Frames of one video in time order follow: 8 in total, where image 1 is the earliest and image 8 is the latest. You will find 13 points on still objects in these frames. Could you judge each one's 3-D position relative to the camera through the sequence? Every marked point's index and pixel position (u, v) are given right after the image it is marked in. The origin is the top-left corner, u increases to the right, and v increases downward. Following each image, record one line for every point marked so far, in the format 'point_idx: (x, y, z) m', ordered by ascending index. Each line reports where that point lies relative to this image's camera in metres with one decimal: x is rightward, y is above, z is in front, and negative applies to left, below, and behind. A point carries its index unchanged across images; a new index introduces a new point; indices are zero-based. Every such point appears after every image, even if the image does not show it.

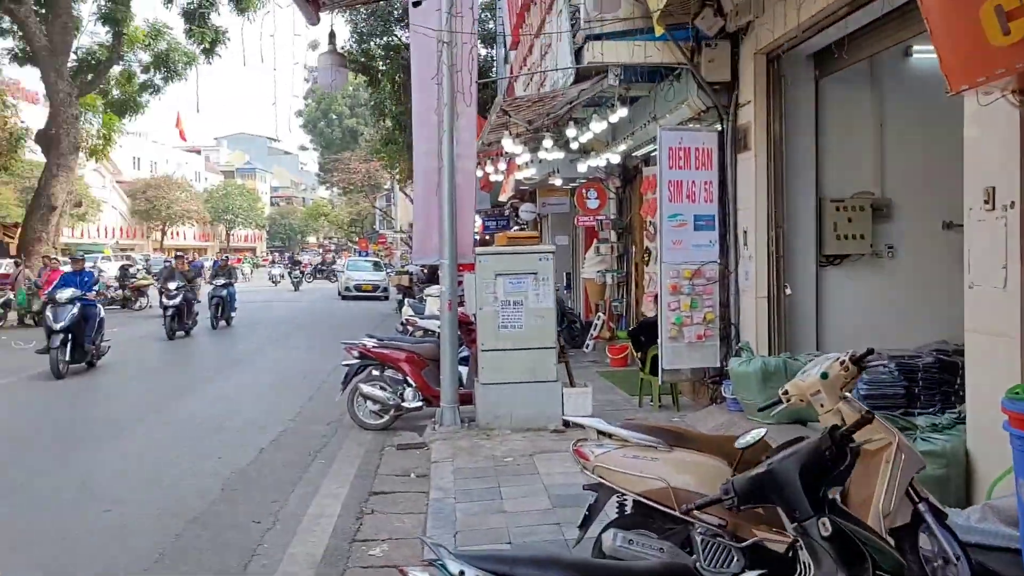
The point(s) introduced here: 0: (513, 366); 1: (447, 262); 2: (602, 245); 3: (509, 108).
0: (0.0, -0.6, +7.2) m
1: (-0.5, +0.2, +7.2) m
2: (+1.3, +0.6, +12.5) m
3: (0.0, +1.8, +8.6) m
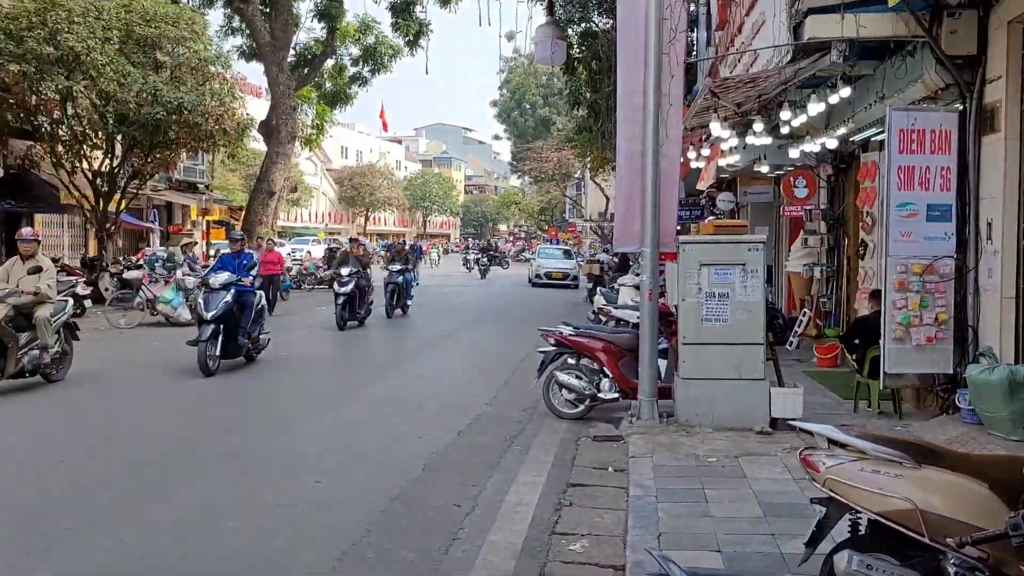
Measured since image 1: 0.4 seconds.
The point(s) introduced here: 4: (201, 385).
0: (+1.6, -0.6, +6.9) m
1: (+1.1, +0.3, +7.0) m
2: (+4.0, +0.7, +11.7) m
3: (+2.0, +1.9, +8.2) m
4: (-3.1, -1.1, +8.8) m
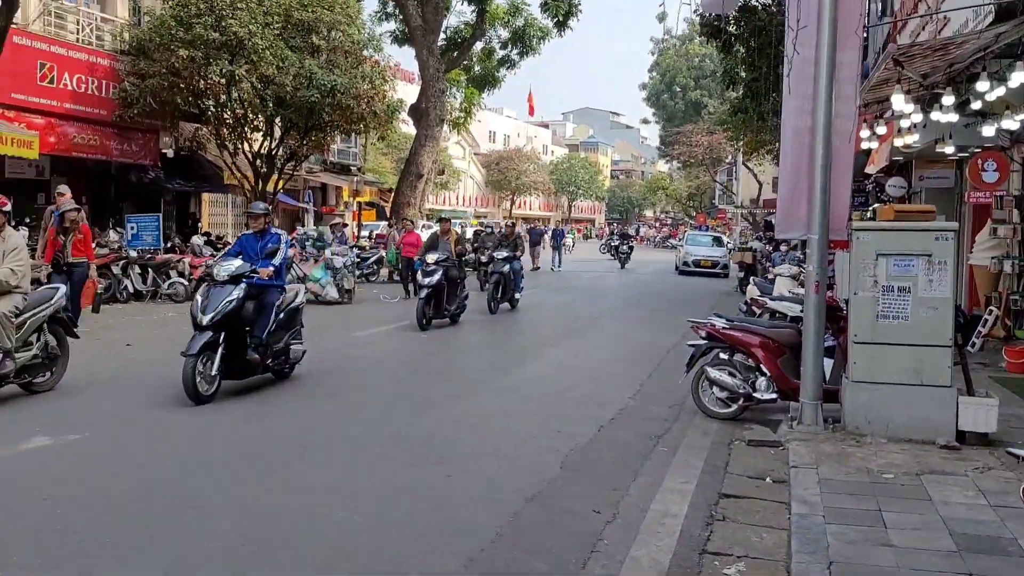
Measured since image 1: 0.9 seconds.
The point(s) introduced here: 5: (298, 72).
0: (+2.7, -0.5, +6.1) m
1: (+2.2, +0.4, +6.3) m
2: (+5.9, +0.7, +10.5) m
3: (+3.3, +1.9, +7.3) m
4: (-1.7, -0.8, +8.8) m
5: (-4.4, +4.5, +18.0) m
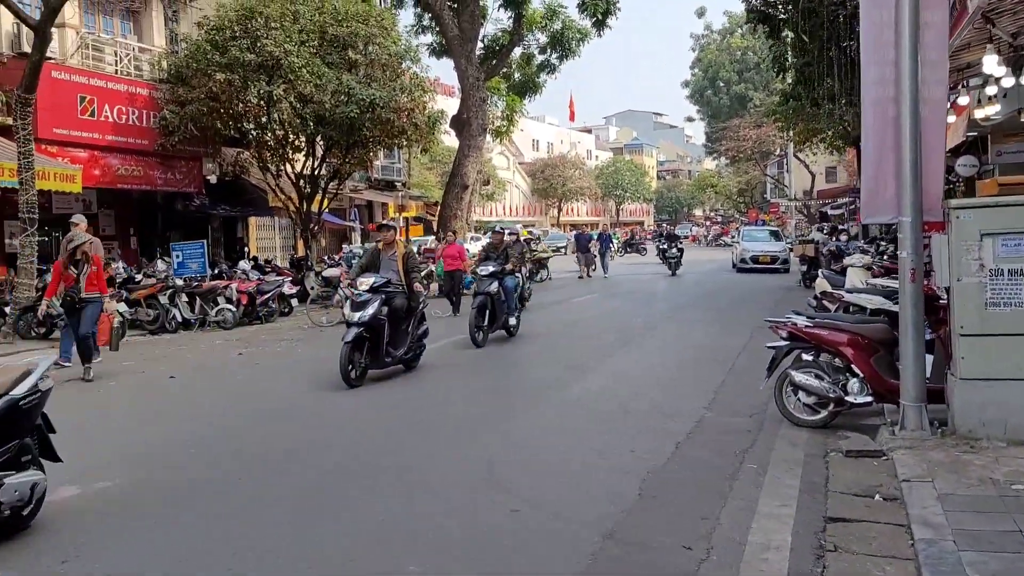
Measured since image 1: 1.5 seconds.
0: (+3.1, -0.4, +5.4) m
1: (+2.6, +0.4, +5.6) m
2: (+6.4, +1.0, +9.6) m
3: (+3.6, +2.0, +6.6) m
4: (-1.1, -1.0, +8.3) m
5: (-3.6, +4.1, +17.8) m
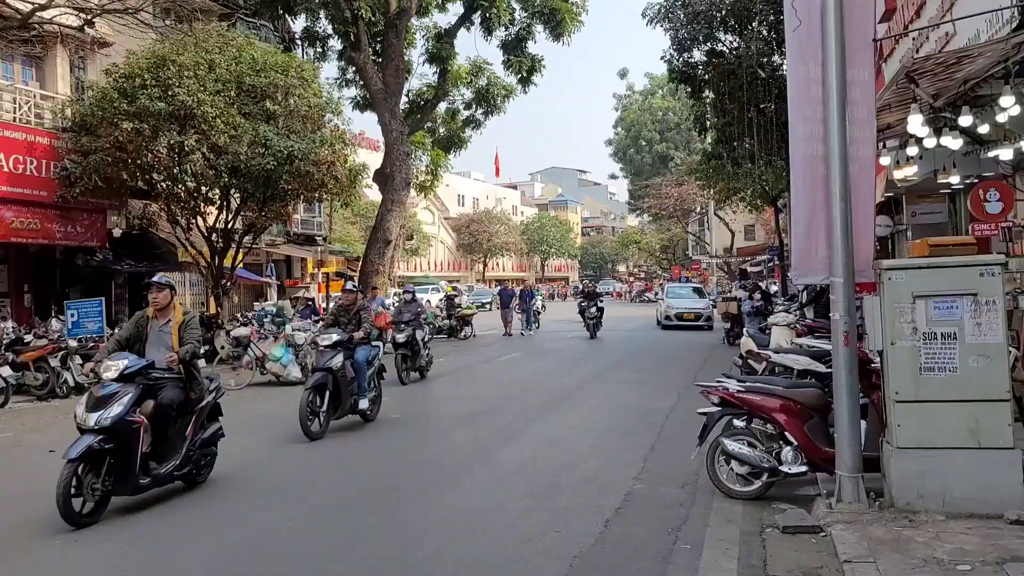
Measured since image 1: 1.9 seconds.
0: (+2.6, -0.8, +5.2) m
1: (+2.0, 0.0, +5.4) m
2: (+5.6, +0.3, +9.7) m
3: (+3.0, +1.6, +6.6) m
4: (-1.9, -1.6, +7.7) m
5: (-5.1, +2.9, +17.2) m
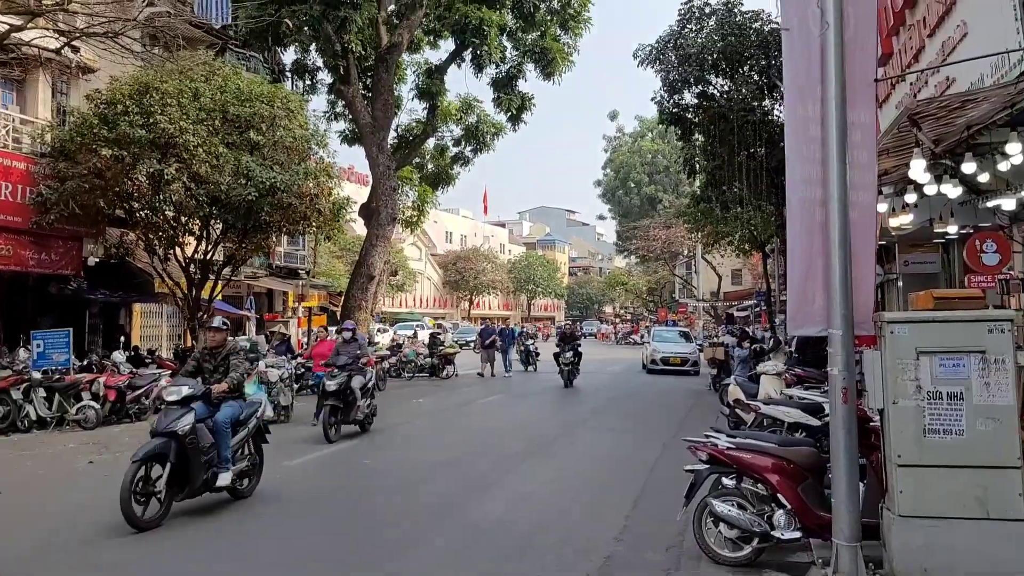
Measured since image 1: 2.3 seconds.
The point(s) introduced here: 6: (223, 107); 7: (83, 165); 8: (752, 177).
0: (+2.4, -1.1, +4.8) m
1: (+1.9, -0.3, +5.0) m
2: (+5.4, -0.3, +9.4) m
3: (+2.9, +1.2, +6.3) m
4: (-2.1, -1.9, +7.2) m
5: (-5.4, +2.3, +16.8) m
6: (-5.7, +3.5, +17.1) m
7: (-7.9, +2.3, +16.1) m
8: (+5.5, +2.5, +19.9) m
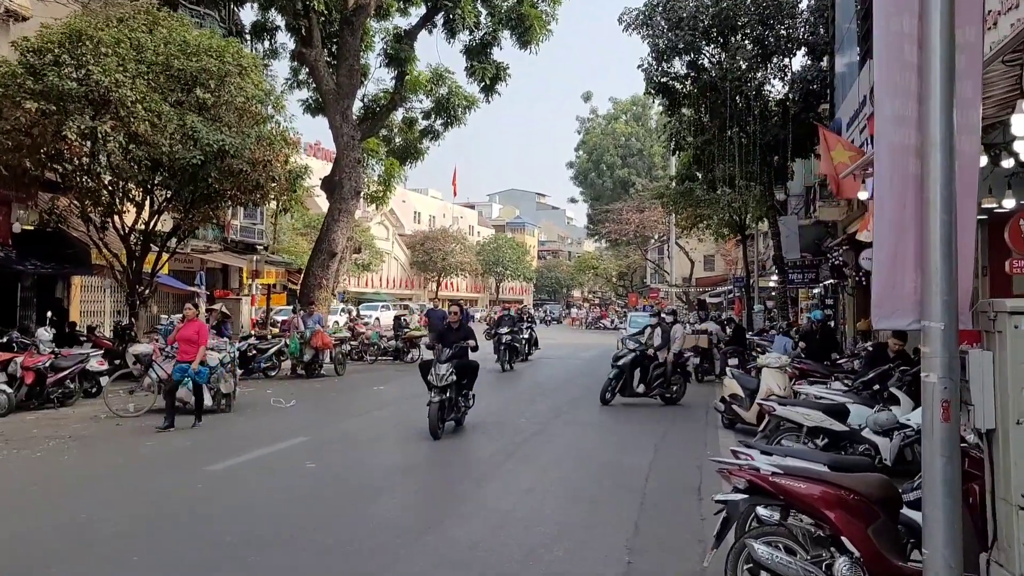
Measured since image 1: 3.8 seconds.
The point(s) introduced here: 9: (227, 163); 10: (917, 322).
0: (+2.3, -1.0, +3.5) m
1: (+1.8, -0.2, +3.7) m
2: (+5.1, -0.1, +8.2) m
3: (+2.8, +1.3, +5.0) m
4: (-2.2, -1.7, +5.8) m
5: (-5.8, +2.8, +15.2) m
6: (-6.1, +4.0, +15.4) m
7: (-8.4, +2.8, +14.4) m
8: (+4.9, +2.9, +18.7) m
9: (-5.2, +2.2, +15.8) m
10: (+1.8, -0.2, +3.8) m
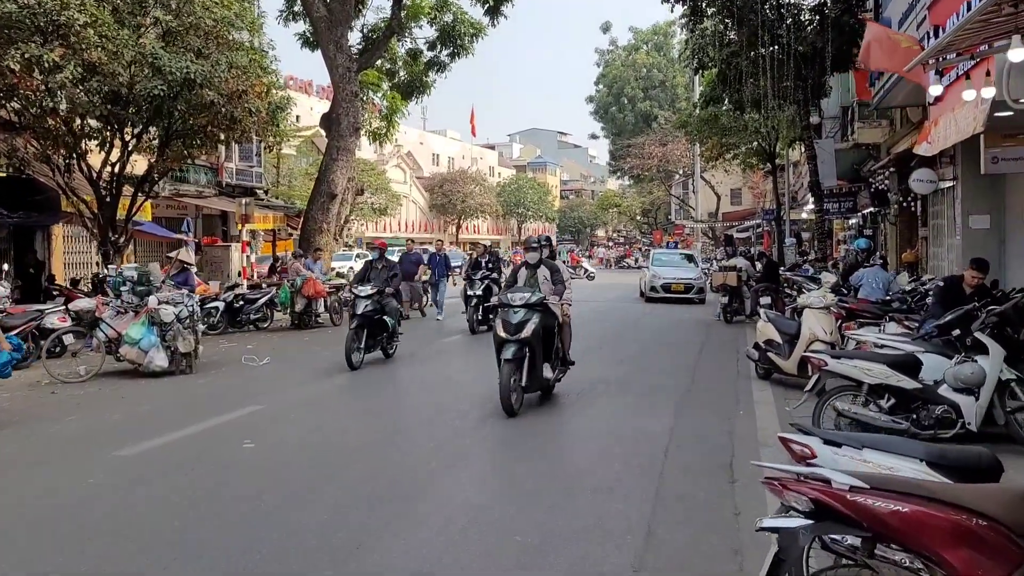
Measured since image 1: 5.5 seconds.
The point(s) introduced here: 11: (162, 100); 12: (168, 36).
0: (+2.1, -0.8, +1.9) m
1: (+1.6, +0.1, +2.1) m
2: (+5.0, +0.5, +6.5) m
3: (+2.5, +1.7, +3.2) m
4: (-2.4, -1.4, +4.4) m
5: (-5.8, +3.6, +13.6) m
6: (-6.1, +4.8, +13.7) m
7: (-8.4, +3.5, +12.8) m
8: (+5.0, +4.2, +16.7) m
9: (-5.1, +3.1, +14.2) m
10: (+1.5, +0.1, +2.2) m
11: (-5.6, +3.0, +14.0) m
12: (-5.6, +4.1, +14.3) m
